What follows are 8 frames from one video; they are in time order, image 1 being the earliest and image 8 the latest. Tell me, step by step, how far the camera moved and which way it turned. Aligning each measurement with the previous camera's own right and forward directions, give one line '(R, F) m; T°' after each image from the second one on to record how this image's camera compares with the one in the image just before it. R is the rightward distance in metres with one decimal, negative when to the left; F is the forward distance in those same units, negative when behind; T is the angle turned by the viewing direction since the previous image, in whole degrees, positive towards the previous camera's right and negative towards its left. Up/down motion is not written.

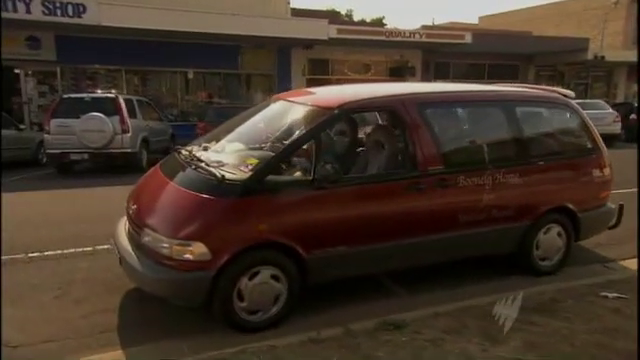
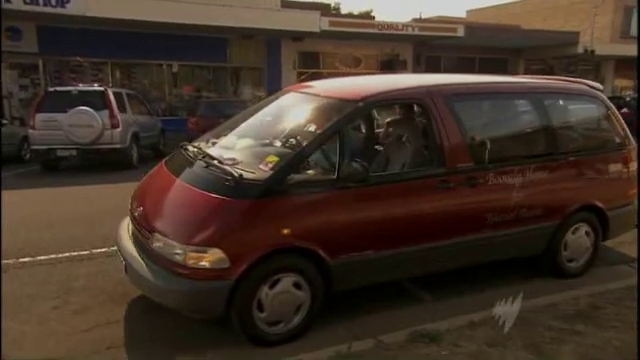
(-0.3, +0.3) m; +2°
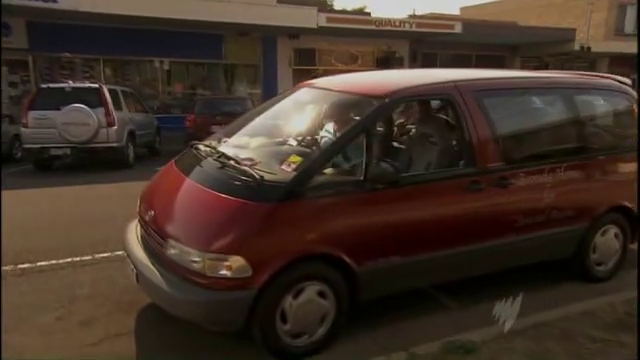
(-0.2, +0.2) m; +1°
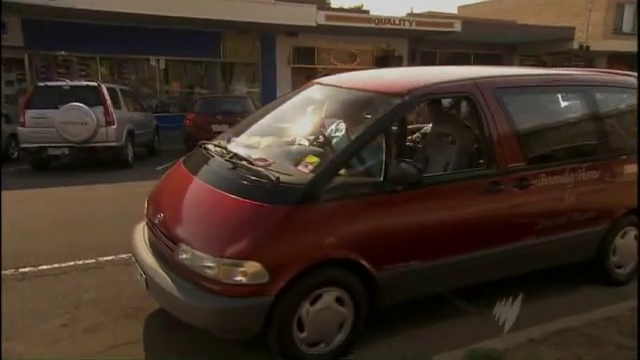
(-0.1, +0.1) m; 0°
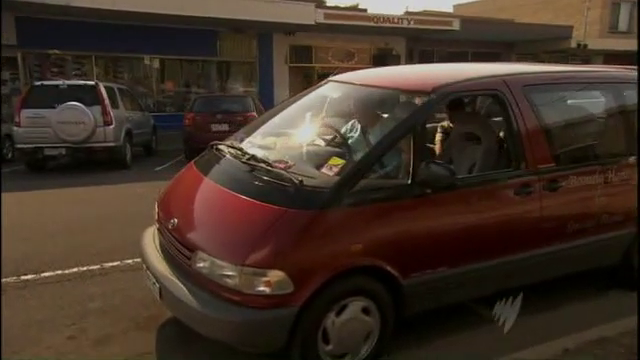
(-0.2, +0.2) m; +1°
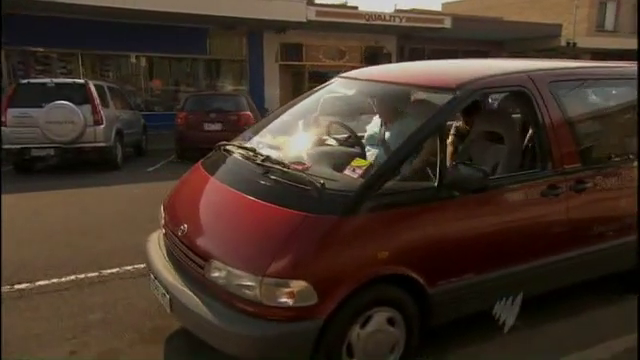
(-0.2, +0.2) m; +1°
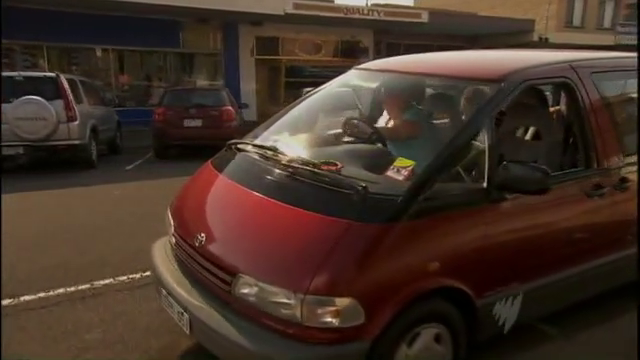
(-0.3, +0.3) m; +3°
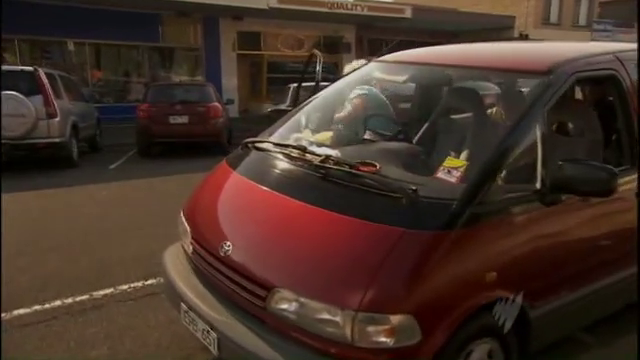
(-0.3, +0.2) m; +3°
